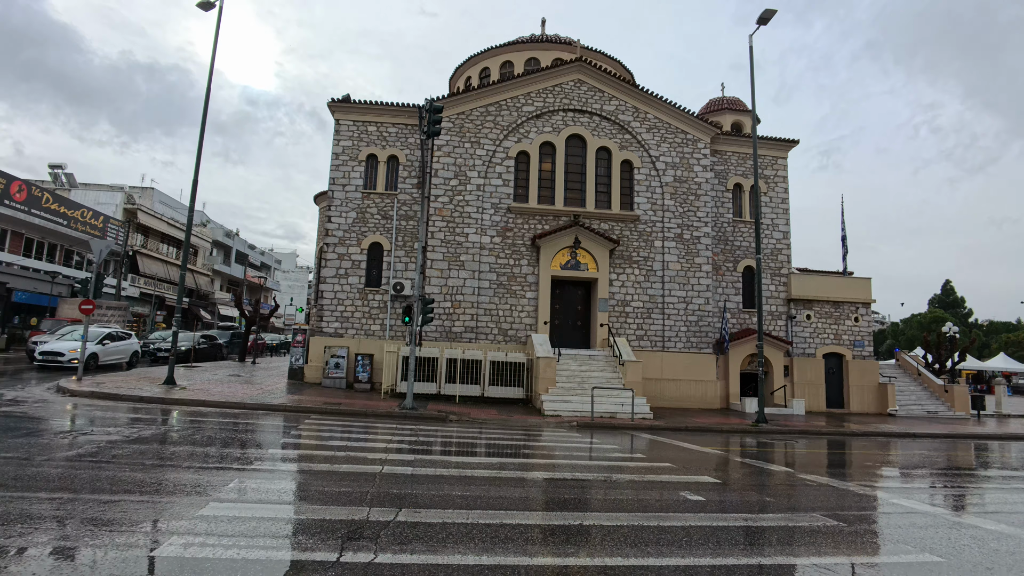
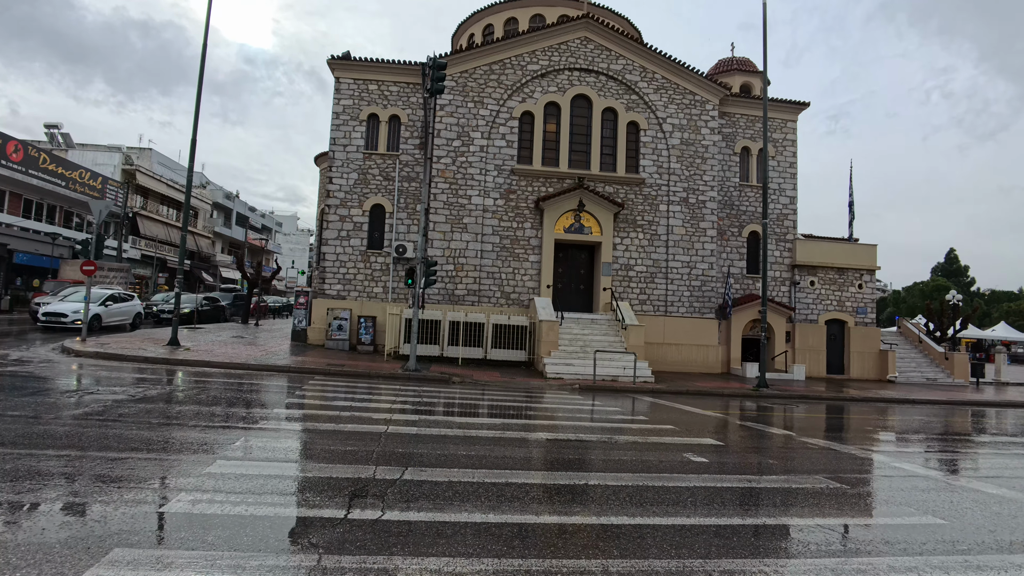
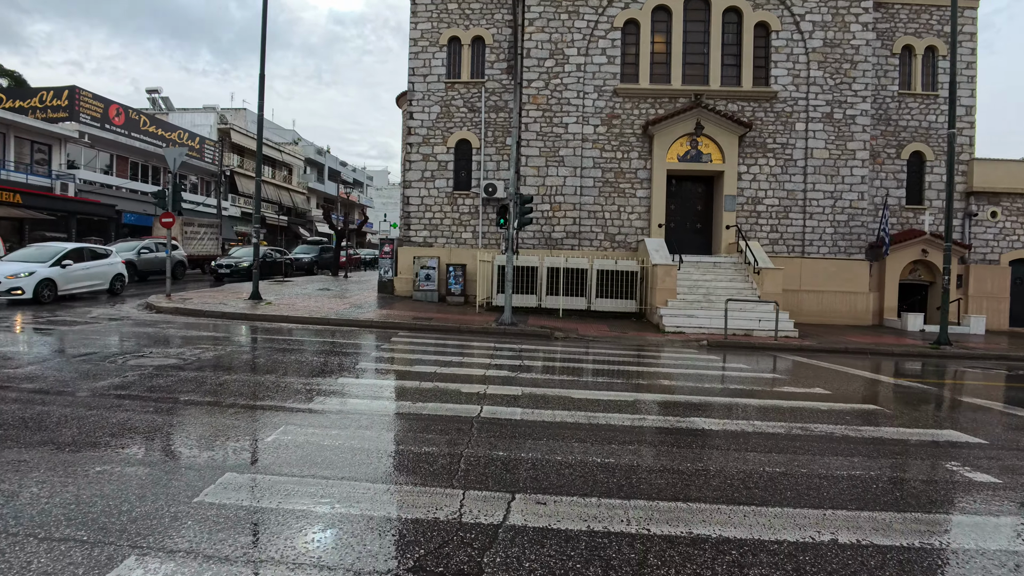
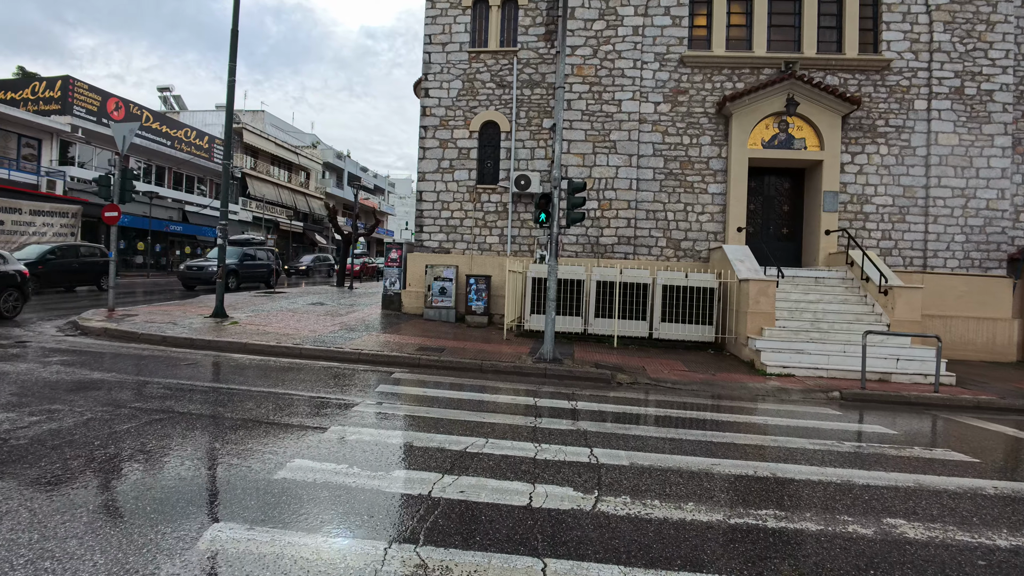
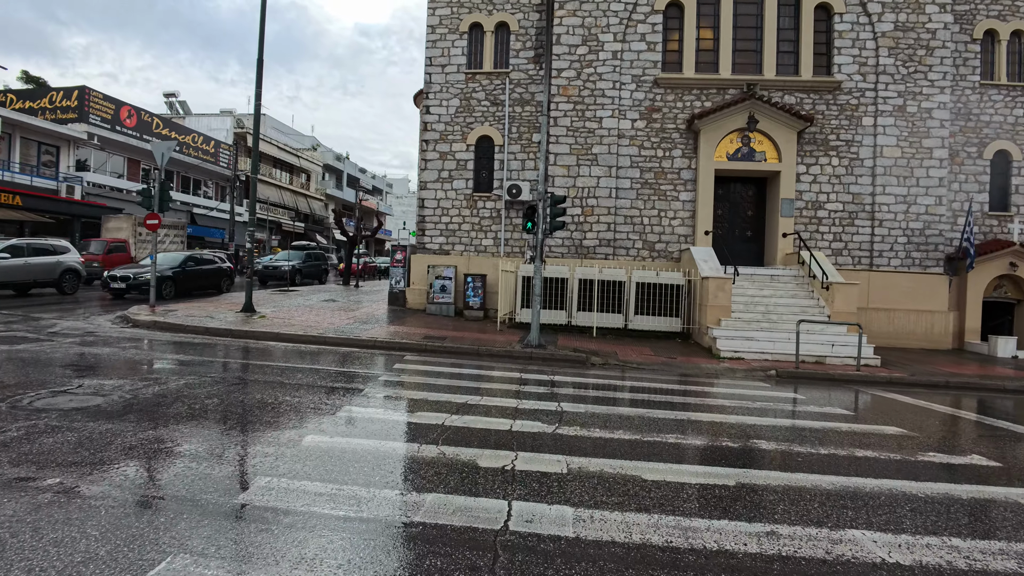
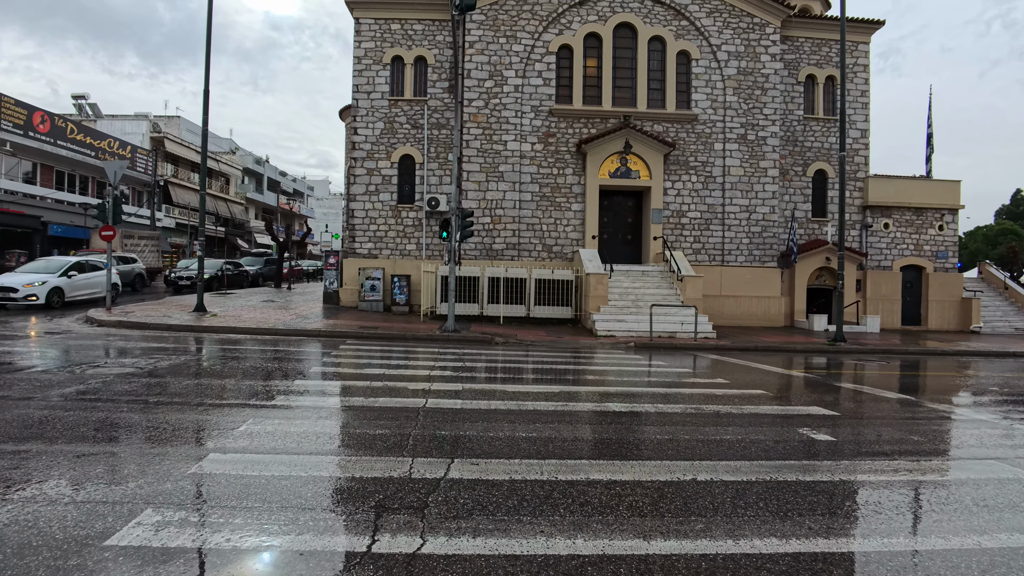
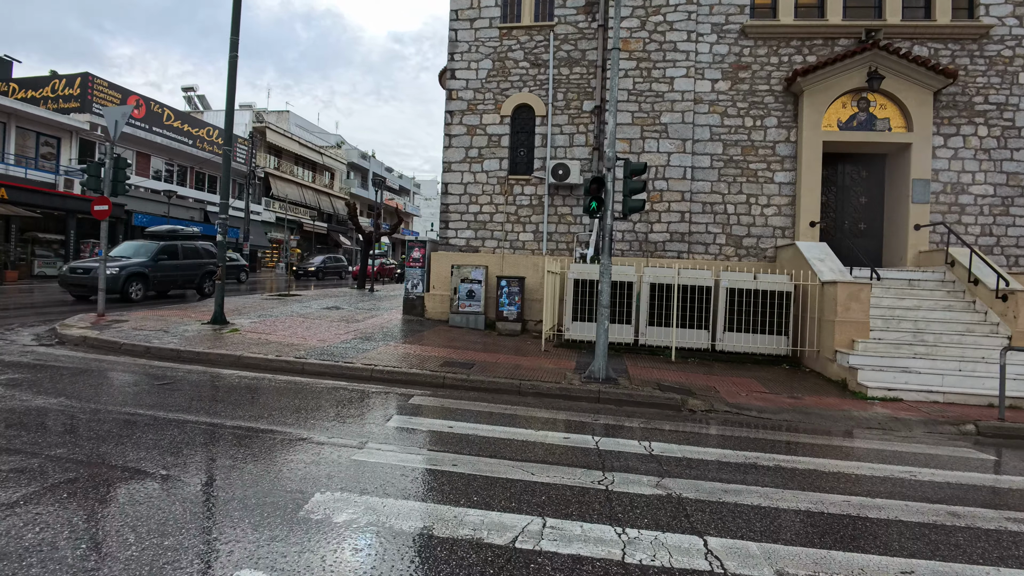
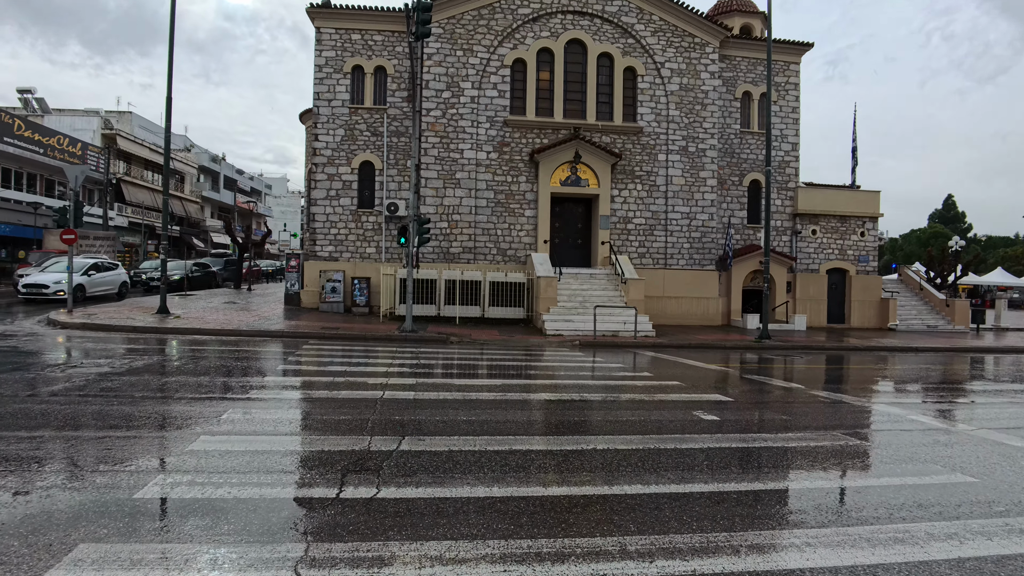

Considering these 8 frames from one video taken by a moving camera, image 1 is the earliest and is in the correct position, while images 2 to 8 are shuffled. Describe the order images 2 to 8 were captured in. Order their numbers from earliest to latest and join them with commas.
2, 8, 6, 3, 5, 4, 7
